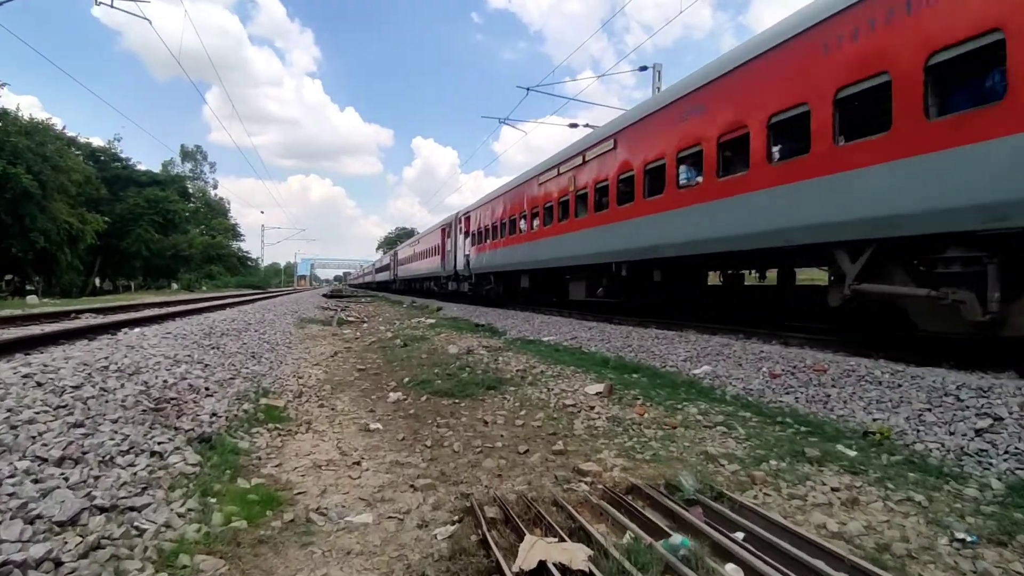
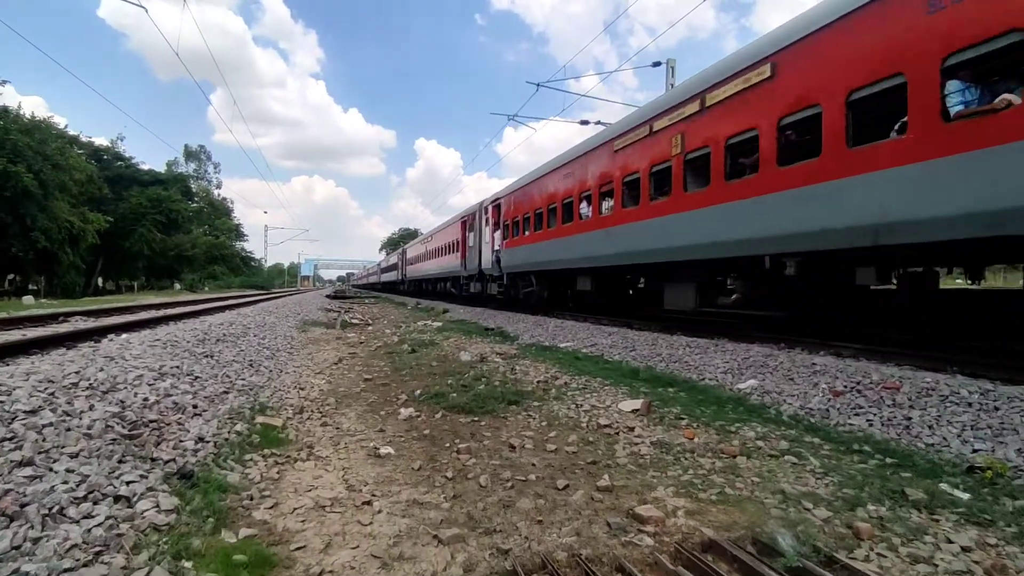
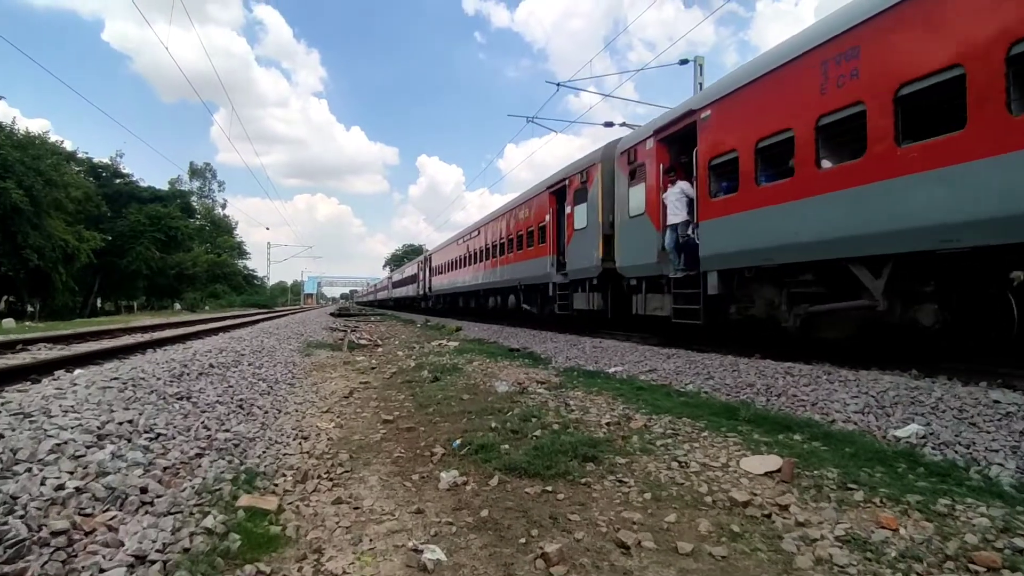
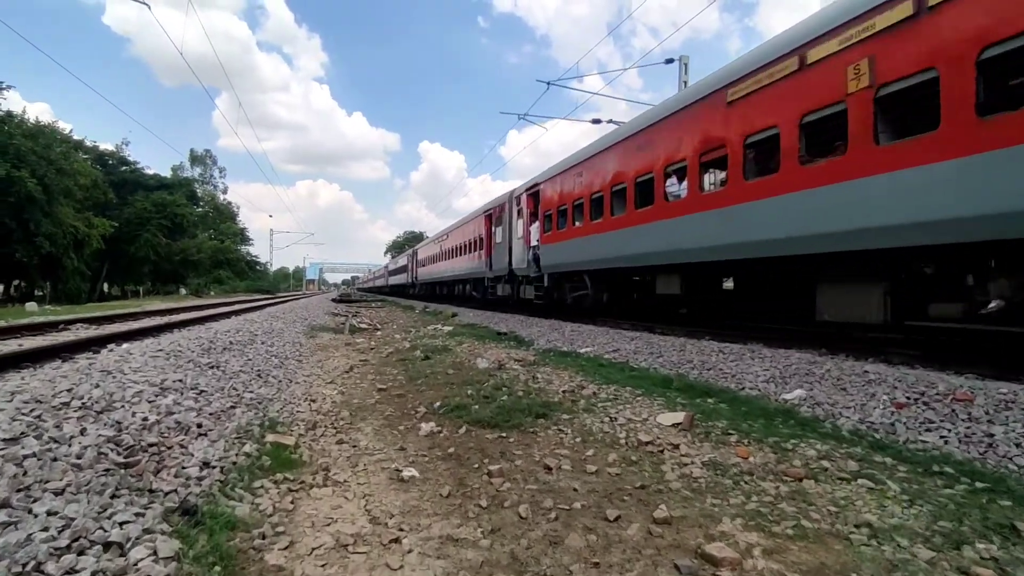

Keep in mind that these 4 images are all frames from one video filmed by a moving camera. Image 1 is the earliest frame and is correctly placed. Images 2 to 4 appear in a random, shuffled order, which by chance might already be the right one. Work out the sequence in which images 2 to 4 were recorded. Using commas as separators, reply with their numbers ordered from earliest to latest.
2, 4, 3
